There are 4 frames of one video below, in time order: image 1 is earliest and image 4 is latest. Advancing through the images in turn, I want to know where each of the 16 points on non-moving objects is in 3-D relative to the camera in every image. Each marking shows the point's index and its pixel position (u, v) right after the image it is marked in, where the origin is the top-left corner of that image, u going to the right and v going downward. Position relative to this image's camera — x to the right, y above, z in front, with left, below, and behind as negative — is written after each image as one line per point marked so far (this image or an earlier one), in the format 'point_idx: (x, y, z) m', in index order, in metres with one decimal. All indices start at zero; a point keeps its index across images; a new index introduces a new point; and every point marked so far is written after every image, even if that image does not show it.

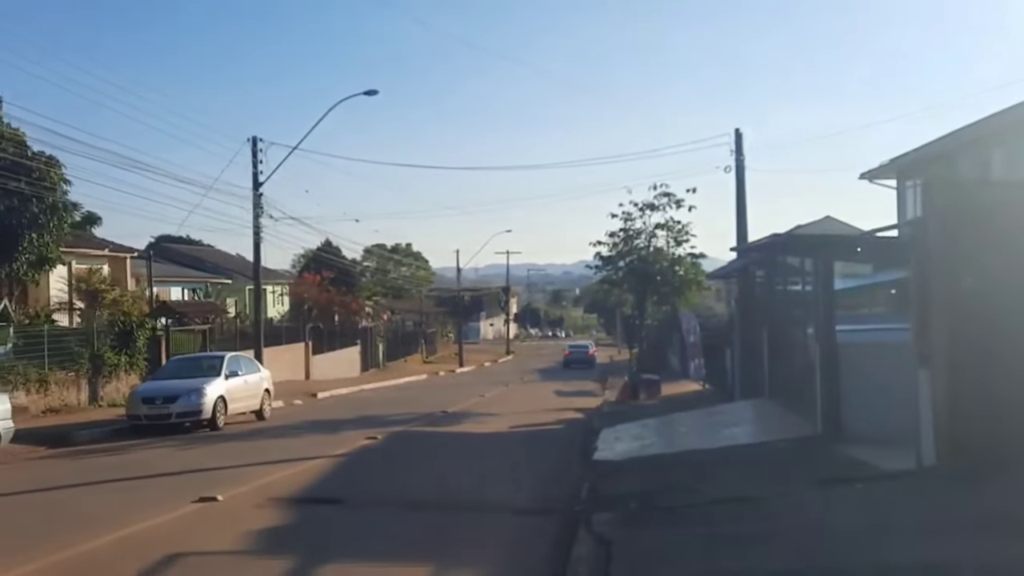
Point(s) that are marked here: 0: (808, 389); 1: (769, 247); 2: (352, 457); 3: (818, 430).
0: (+4.5, -1.6, +19.2) m
1: (+3.9, +0.6, +19.3) m
2: (-2.5, -2.7, +19.9) m
3: (+4.4, -2.1, +18.3) m
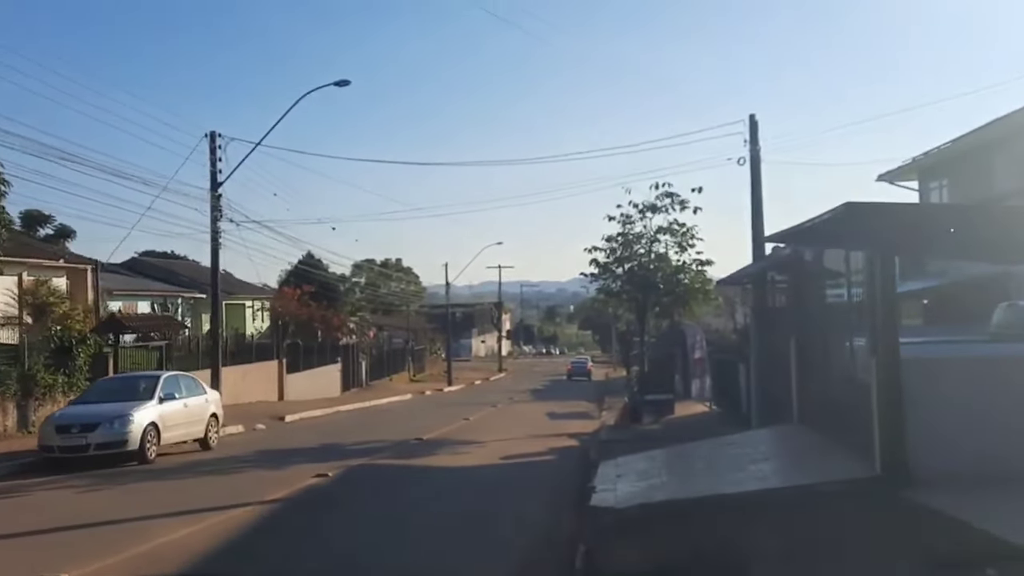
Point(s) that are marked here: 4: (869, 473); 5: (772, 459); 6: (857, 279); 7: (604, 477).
0: (+4.2, -1.6, +15.4) m
1: (+3.6, +0.6, +15.4) m
2: (-2.8, -2.8, +16.0) m
3: (+4.1, -2.1, +14.4) m
4: (+4.1, -2.1, +14.4) m
5: (+3.5, -2.3, +16.9) m
6: (+4.5, +0.1, +16.4) m
7: (+1.3, -2.7, +18.0) m
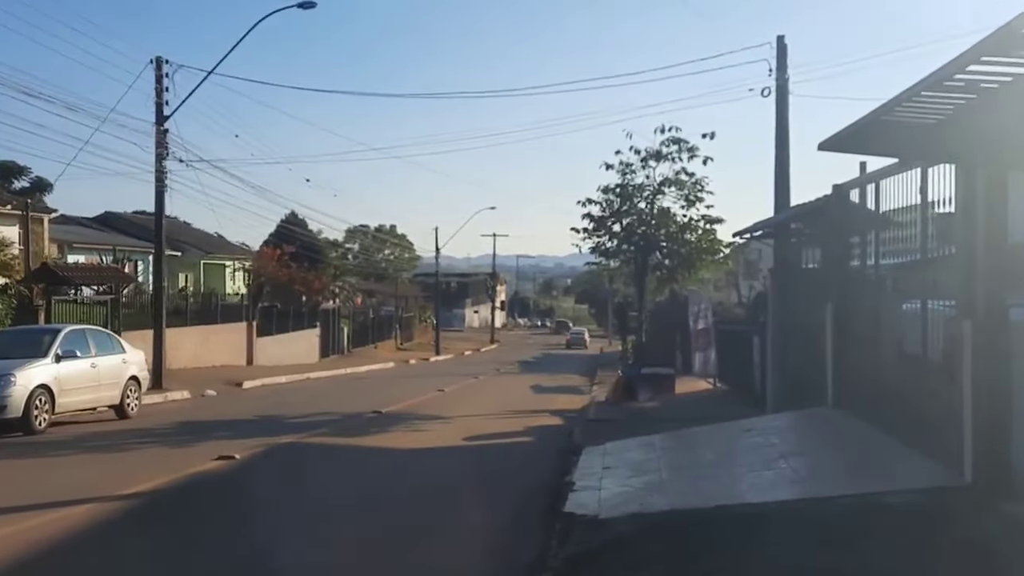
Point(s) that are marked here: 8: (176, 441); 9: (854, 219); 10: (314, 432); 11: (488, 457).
0: (+3.8, -1.0, +11.3) m
1: (+3.2, +1.2, +11.3) m
2: (-3.3, -2.0, +12.0) m
3: (+3.7, -1.5, +10.3) m
4: (+3.6, -1.6, +10.4) m
5: (+3.0, -1.7, +12.8) m
6: (+4.1, +0.7, +12.3) m
7: (+0.8, -2.0, +13.9) m
8: (-4.5, -2.1, +17.0) m
9: (+4.2, +0.8, +15.5) m
10: (-2.9, -2.1, +18.5) m
11: (-0.3, -2.2, +16.4) m
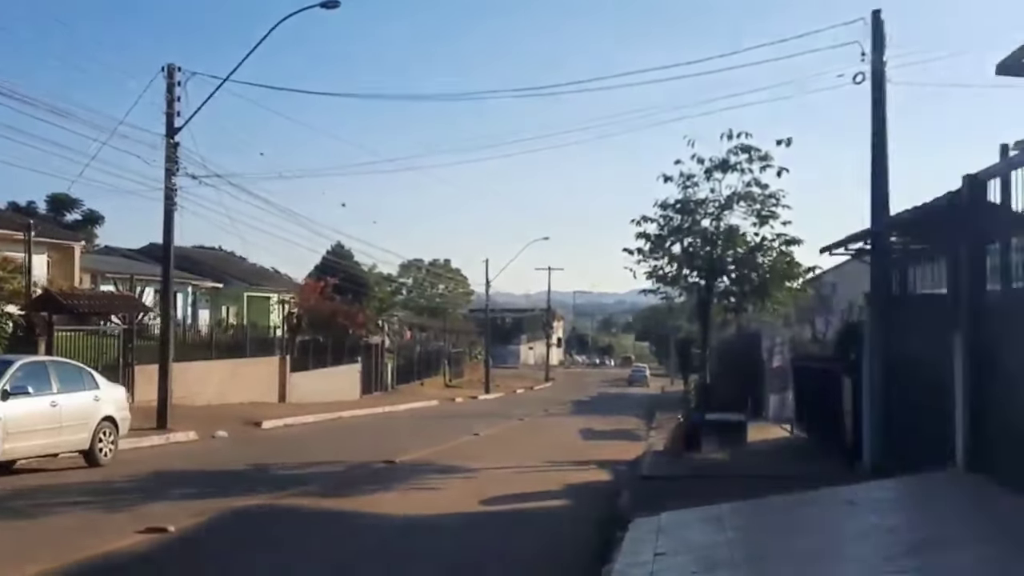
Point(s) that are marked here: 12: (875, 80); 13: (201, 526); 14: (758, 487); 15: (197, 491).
0: (+3.8, -1.2, +7.6) m
1: (+3.3, +1.1, +7.7) m
2: (-3.2, -2.1, +8.6) m
3: (+3.7, -1.6, +6.6) m
4: (+3.7, -1.7, +6.7) m
5: (+3.1, -1.8, +9.1) m
6: (+4.2, +0.5, +8.7) m
7: (+1.0, -2.2, +10.3) m
8: (-4.2, -2.3, +13.7) m
9: (+4.5, +0.6, +11.8) m
10: (-2.5, -2.4, +15.0) m
11: (0.0, -2.4, +12.9) m
12: (+5.1, +2.9, +17.7) m
13: (-2.8, -2.2, +11.8) m
14: (+2.9, -2.3, +14.8) m
15: (-3.7, -2.4, +15.0) m
